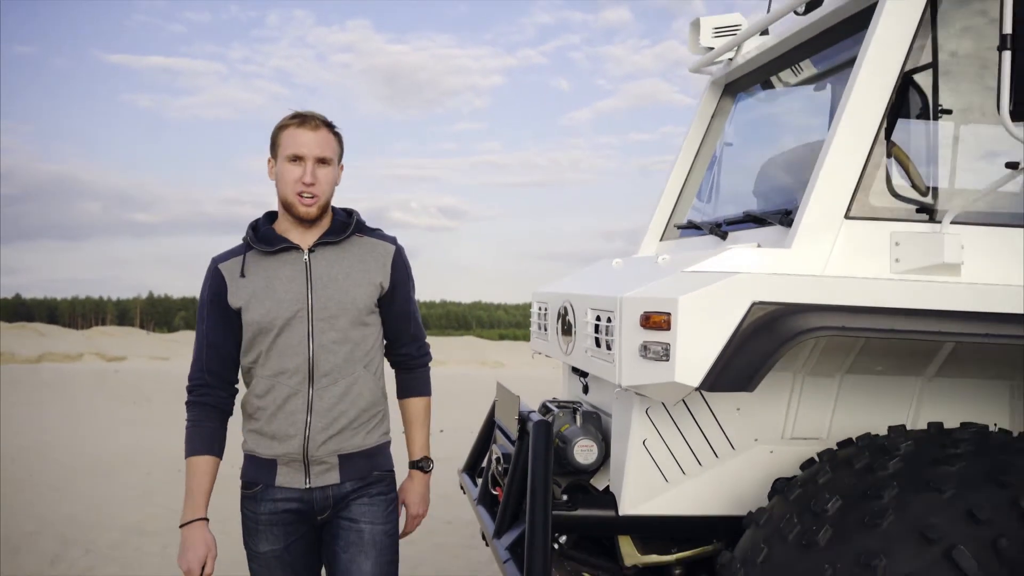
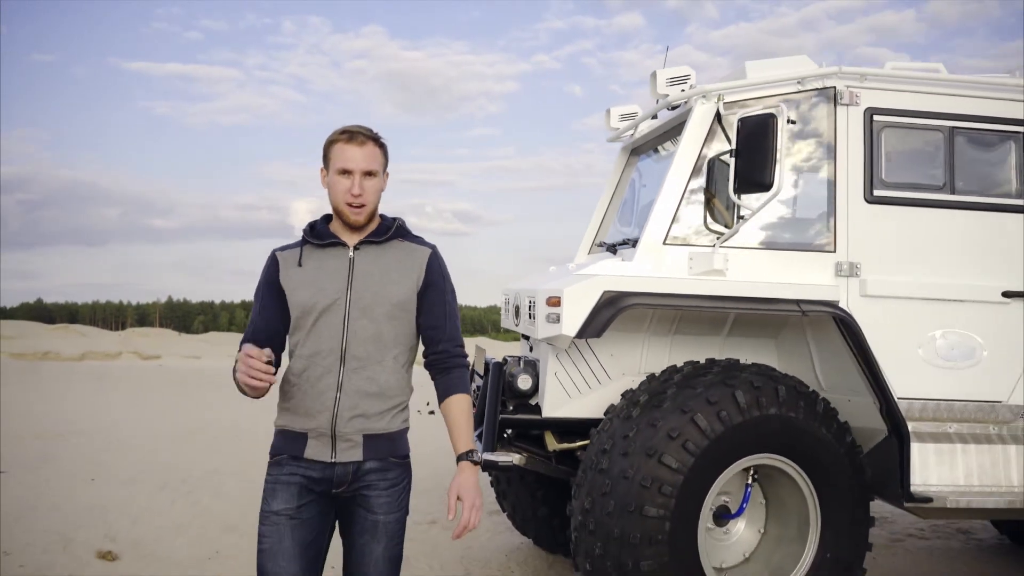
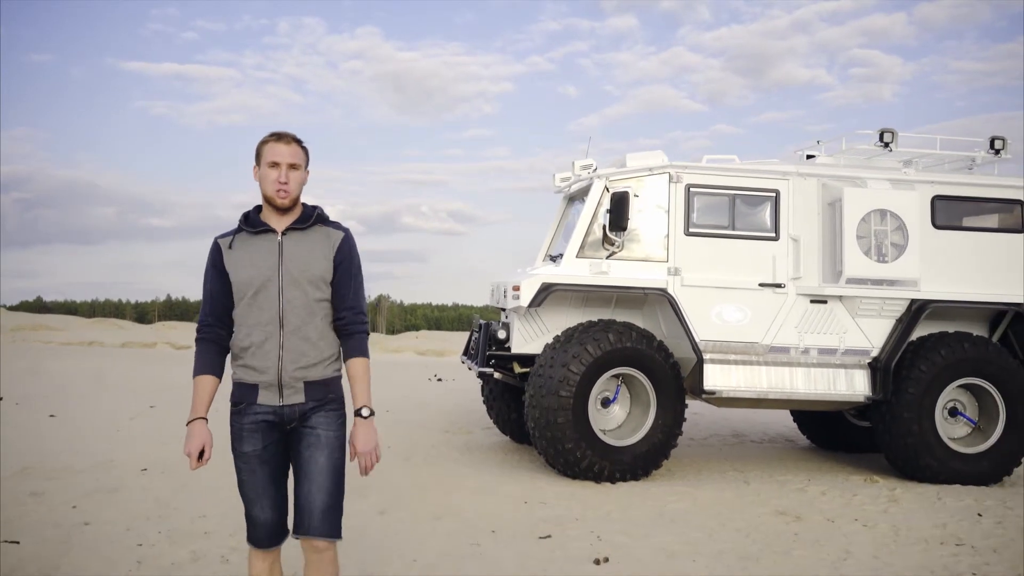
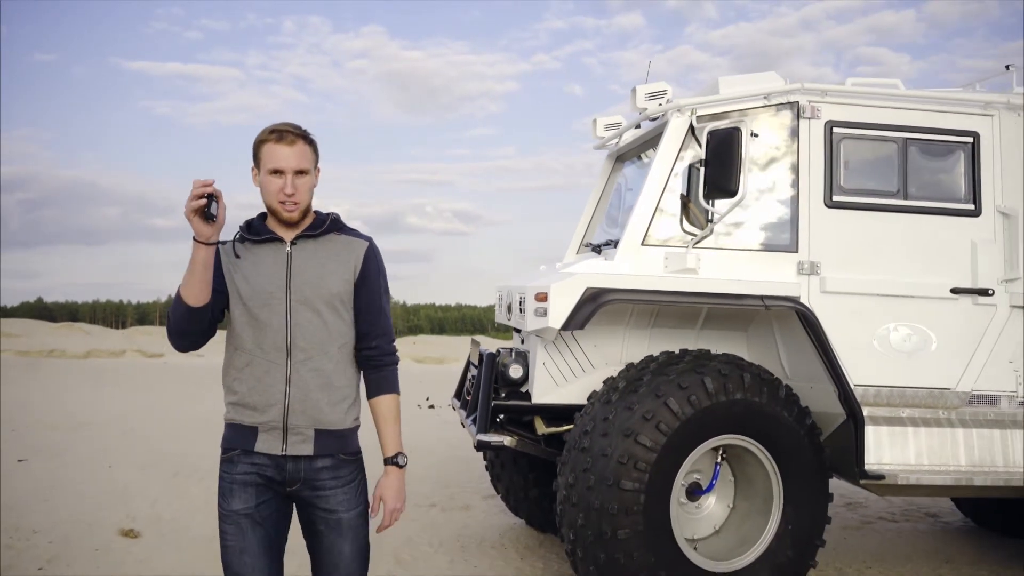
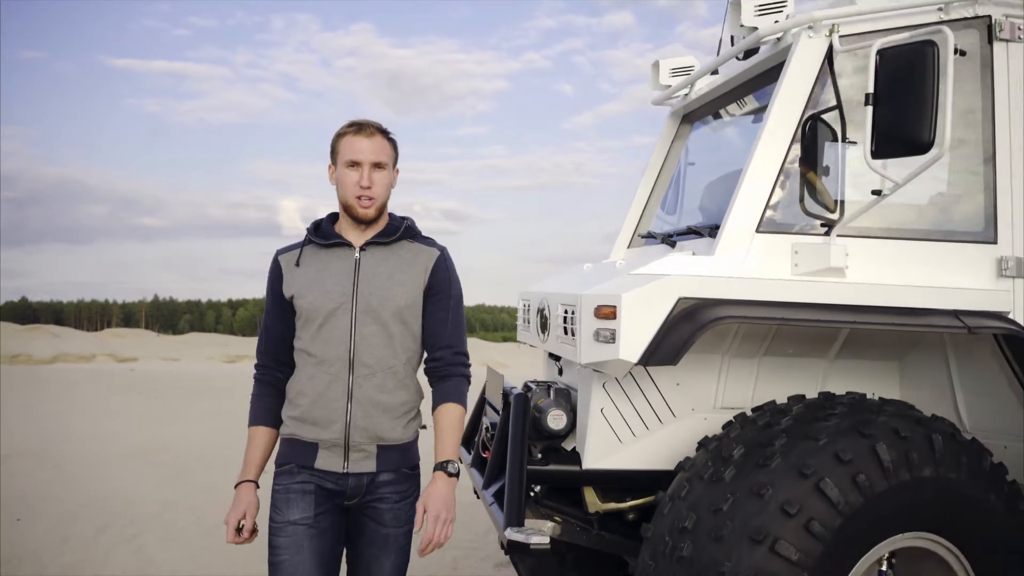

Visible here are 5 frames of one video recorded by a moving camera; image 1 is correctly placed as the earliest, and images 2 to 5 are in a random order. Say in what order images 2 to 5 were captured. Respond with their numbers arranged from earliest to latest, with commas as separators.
5, 2, 4, 3
